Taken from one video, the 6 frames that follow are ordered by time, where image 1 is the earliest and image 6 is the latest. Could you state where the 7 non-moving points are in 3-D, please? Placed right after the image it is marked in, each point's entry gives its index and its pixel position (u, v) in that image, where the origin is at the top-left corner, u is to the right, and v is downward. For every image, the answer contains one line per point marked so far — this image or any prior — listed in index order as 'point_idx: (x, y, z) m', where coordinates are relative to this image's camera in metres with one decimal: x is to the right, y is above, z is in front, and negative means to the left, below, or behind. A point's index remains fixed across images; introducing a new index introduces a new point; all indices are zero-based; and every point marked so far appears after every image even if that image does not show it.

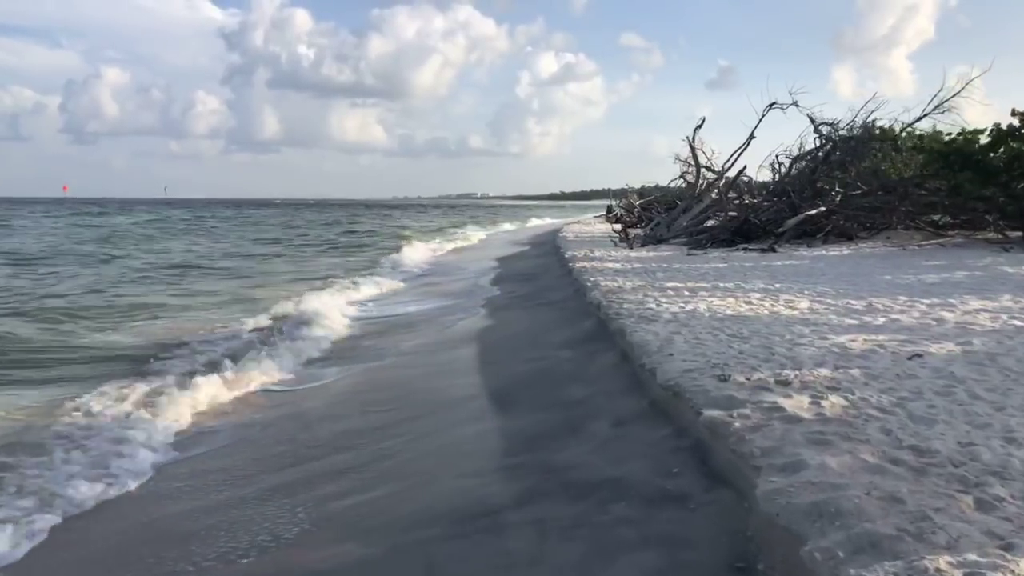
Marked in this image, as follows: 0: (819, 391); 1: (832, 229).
0: (+1.5, -0.5, +3.8) m
1: (+6.0, +1.1, +14.6) m
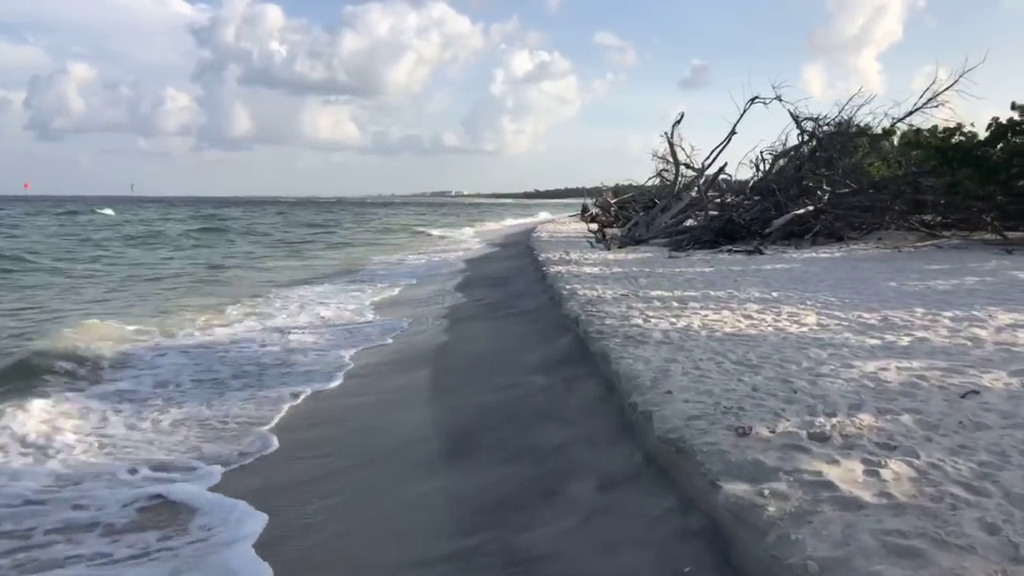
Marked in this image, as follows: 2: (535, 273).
0: (+1.3, -0.6, +2.8) m
1: (+5.5, +1.0, +13.9) m
2: (+0.4, +0.2, +11.9) m
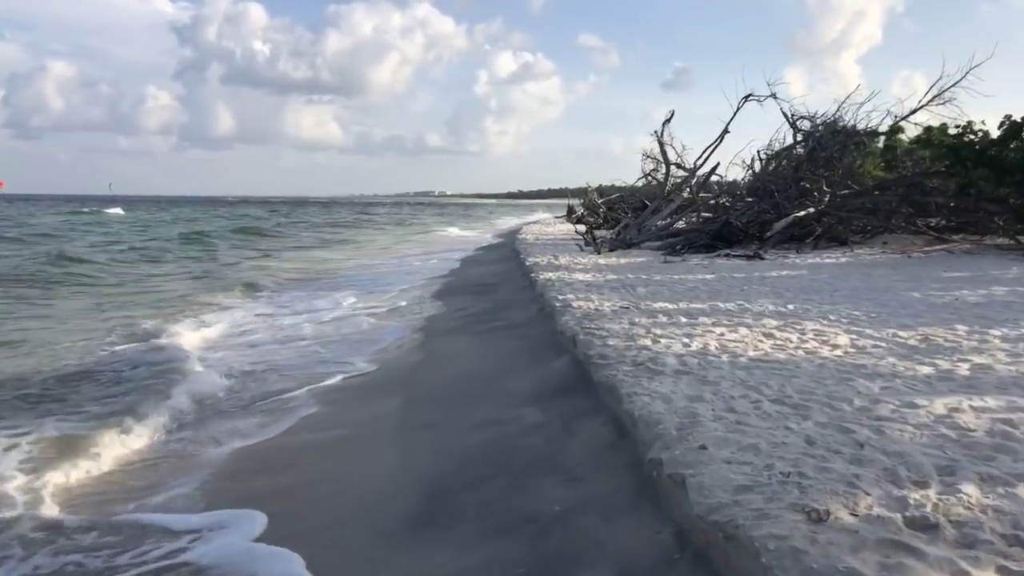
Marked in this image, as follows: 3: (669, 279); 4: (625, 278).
0: (+1.3, -0.7, +2.1) m
1: (+5.3, +0.9, +13.2) m
2: (+0.2, +0.1, +11.0) m
3: (+1.9, +0.1, +9.4) m
4: (+1.4, +0.1, +9.3) m
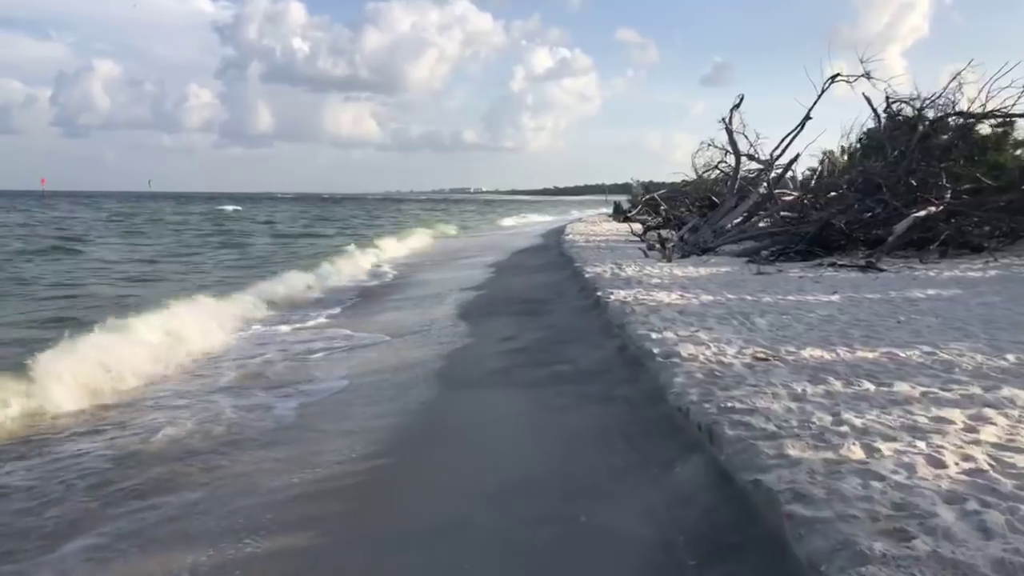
0: (+1.5, -1.0, -0.2) m
1: (+6.0, +0.7, +10.7) m
2: (+0.8, -0.1, +8.8) m
3: (+2.5, -0.1, +7.1) m
4: (+1.9, -0.1, +7.1) m
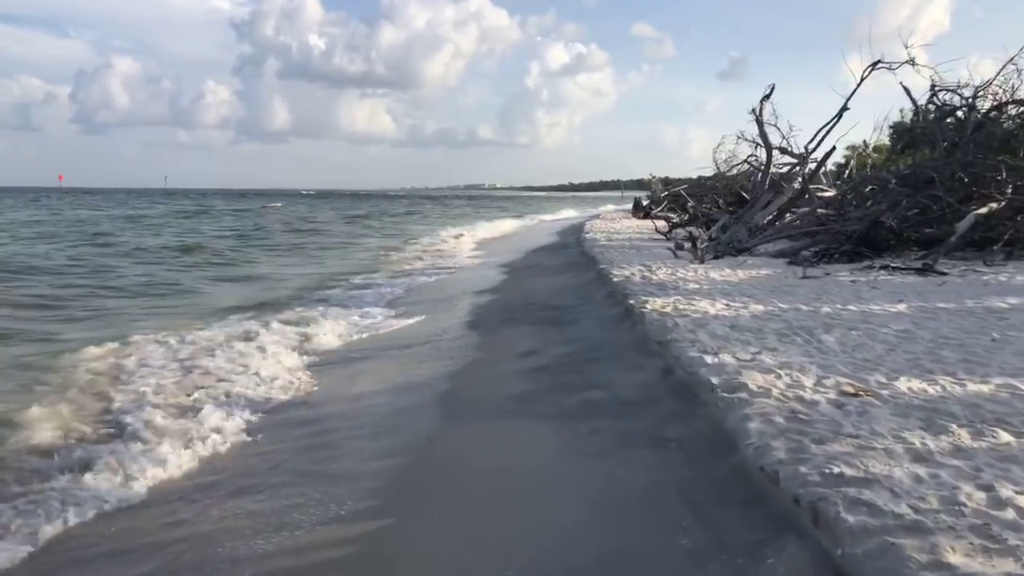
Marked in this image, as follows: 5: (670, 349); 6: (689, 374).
0: (+1.6, -1.1, -1.1) m
1: (+6.3, +0.6, +9.7) m
2: (+1.0, -0.1, +7.9) m
3: (+2.6, -0.2, +6.2) m
4: (+2.1, -0.2, +6.2) m
5: (+1.0, -0.4, +5.1) m
6: (+1.0, -0.5, +4.4) m
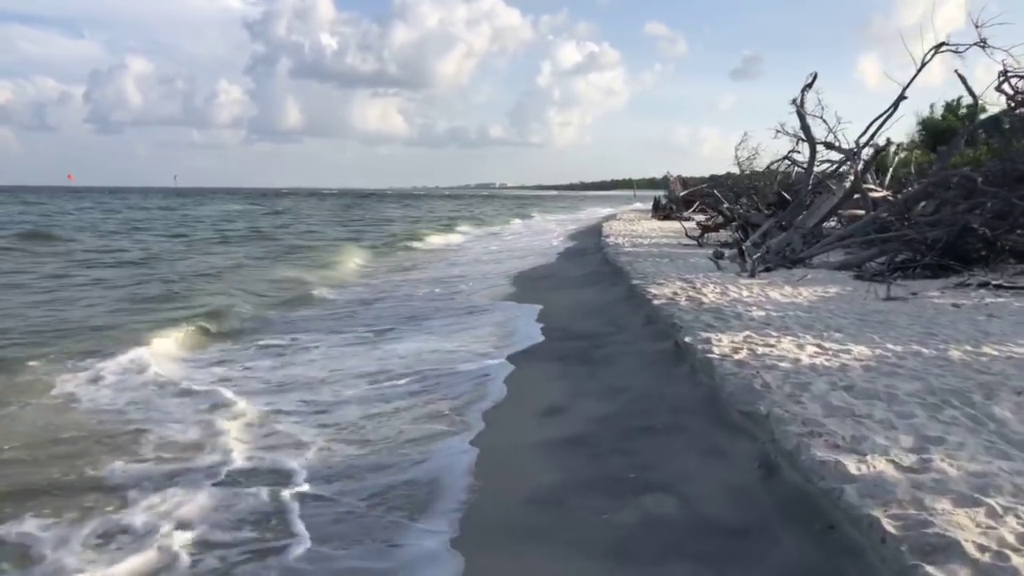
0: (+1.6, -1.3, -2.8) m
1: (+6.4, +0.4, +8.0) m
2: (+1.2, -0.4, +6.3) m
3: (+2.7, -0.4, +4.5) m
4: (+2.2, -0.4, +4.5) m
5: (+1.1, -0.6, +3.4) m
6: (+1.1, -0.7, +2.8) m
